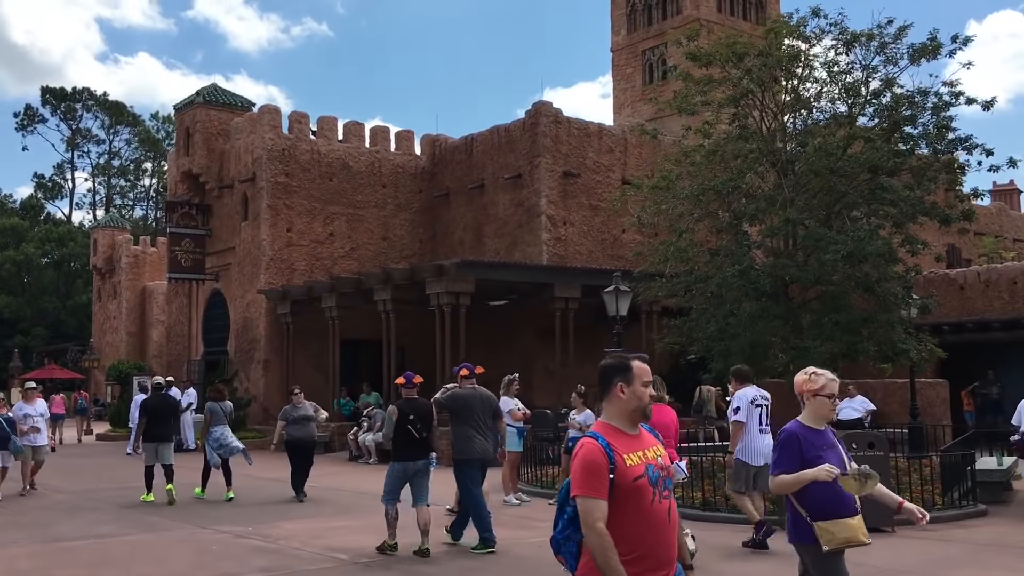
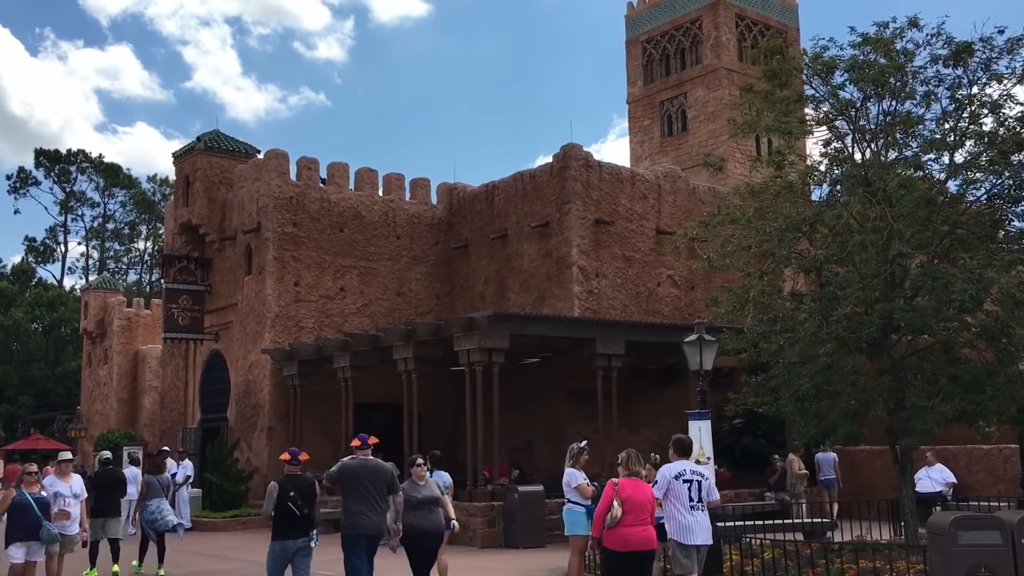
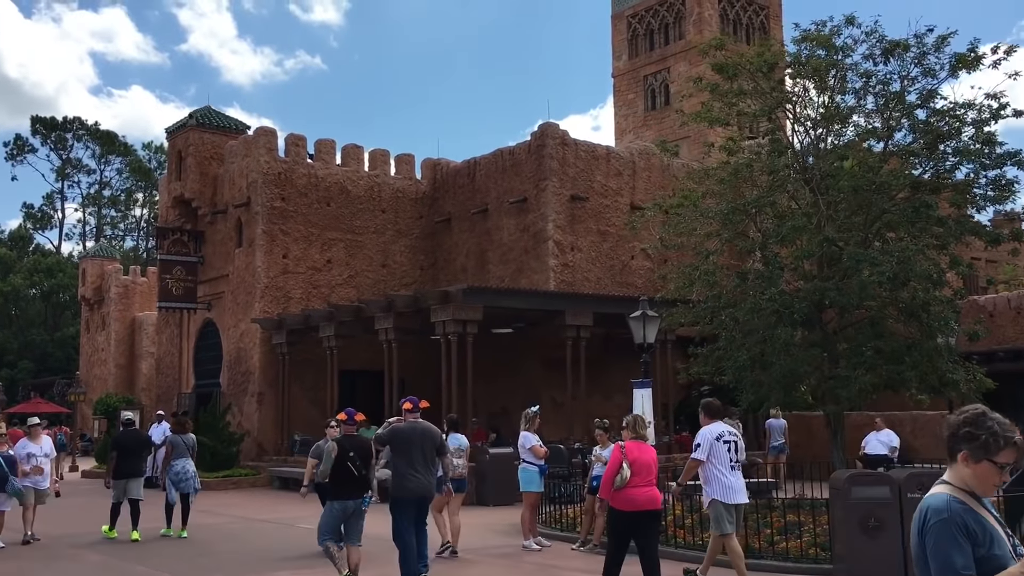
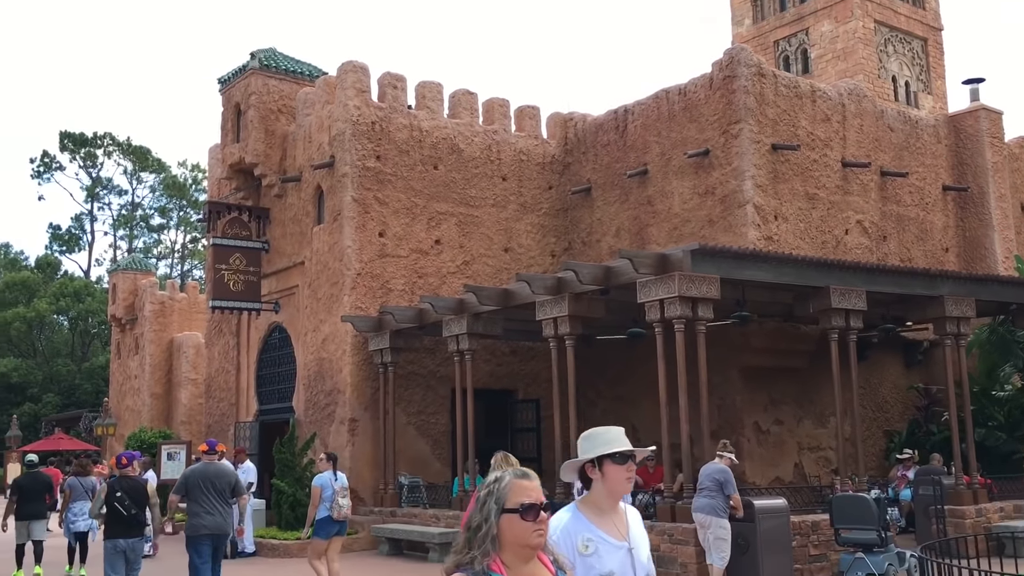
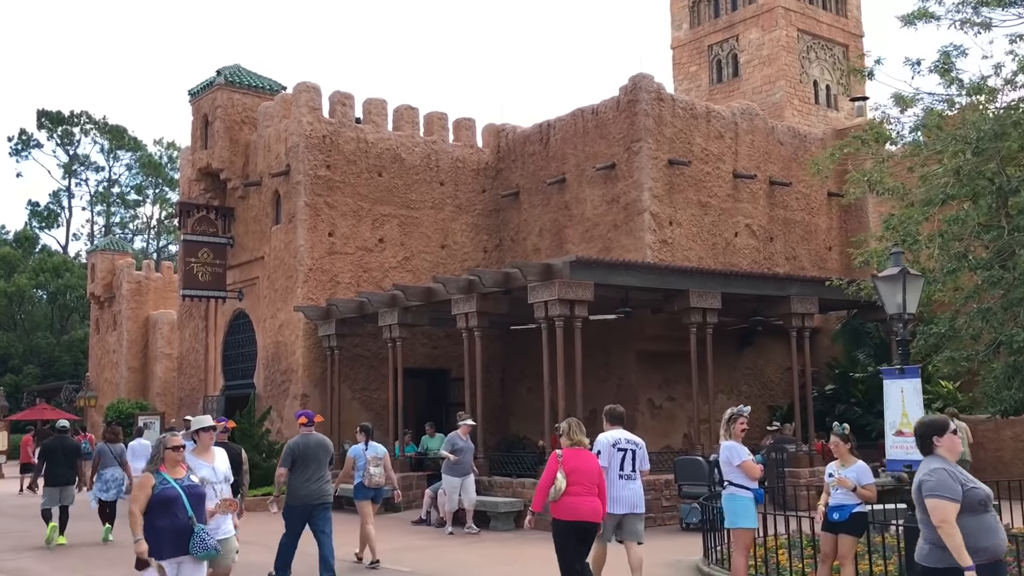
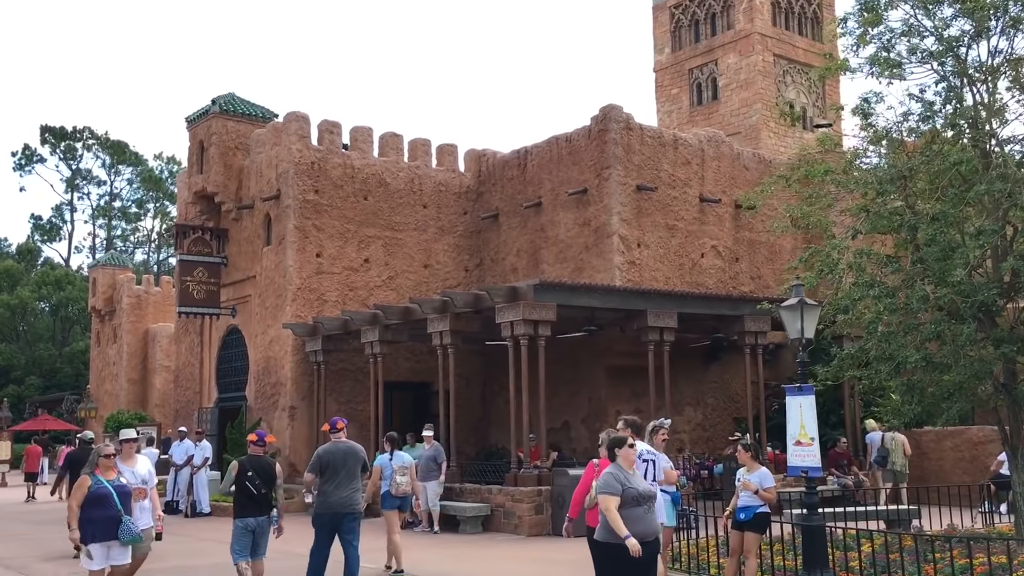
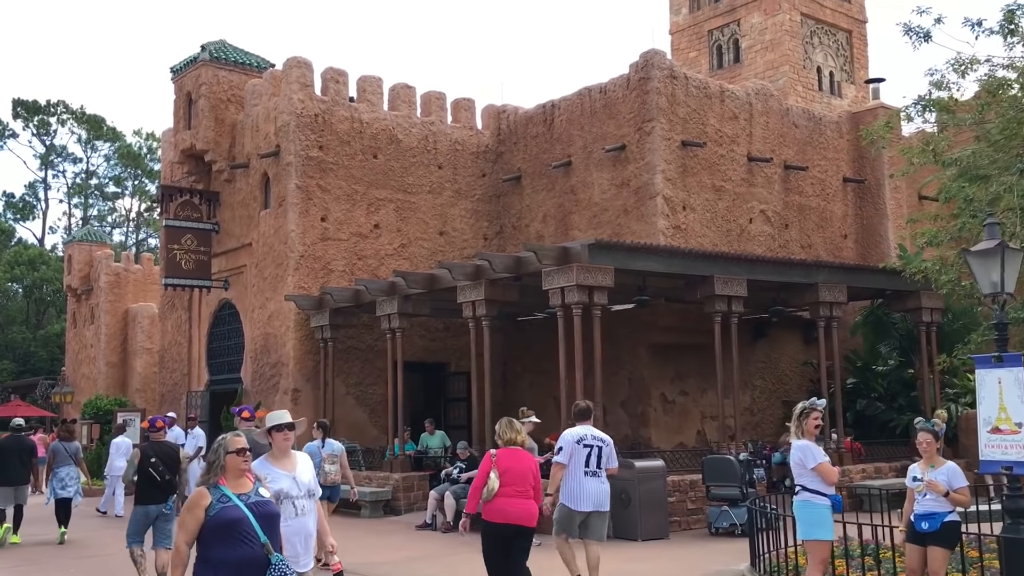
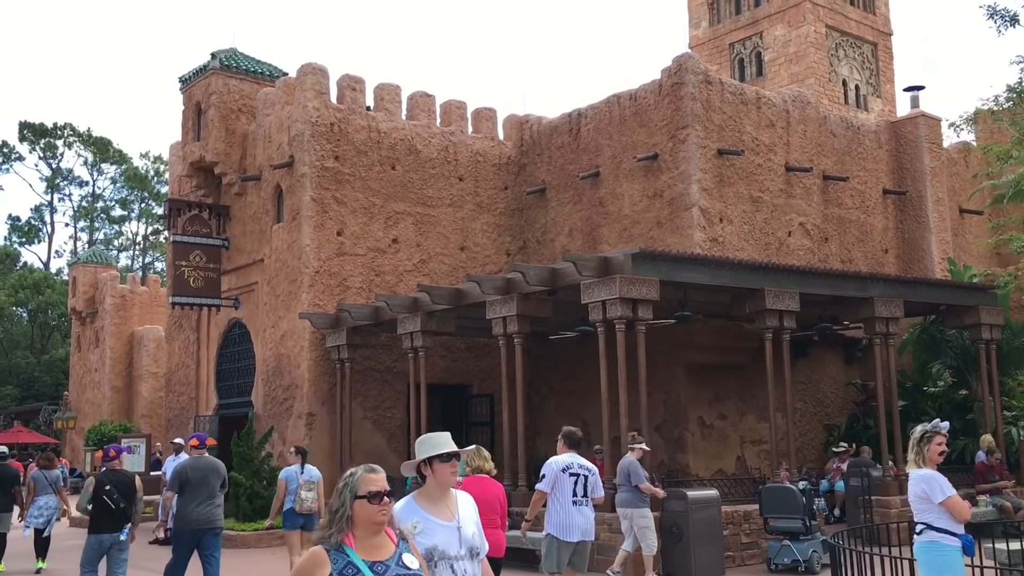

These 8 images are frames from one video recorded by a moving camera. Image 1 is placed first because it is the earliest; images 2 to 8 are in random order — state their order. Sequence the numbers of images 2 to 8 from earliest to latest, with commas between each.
3, 2, 6, 5, 7, 8, 4
